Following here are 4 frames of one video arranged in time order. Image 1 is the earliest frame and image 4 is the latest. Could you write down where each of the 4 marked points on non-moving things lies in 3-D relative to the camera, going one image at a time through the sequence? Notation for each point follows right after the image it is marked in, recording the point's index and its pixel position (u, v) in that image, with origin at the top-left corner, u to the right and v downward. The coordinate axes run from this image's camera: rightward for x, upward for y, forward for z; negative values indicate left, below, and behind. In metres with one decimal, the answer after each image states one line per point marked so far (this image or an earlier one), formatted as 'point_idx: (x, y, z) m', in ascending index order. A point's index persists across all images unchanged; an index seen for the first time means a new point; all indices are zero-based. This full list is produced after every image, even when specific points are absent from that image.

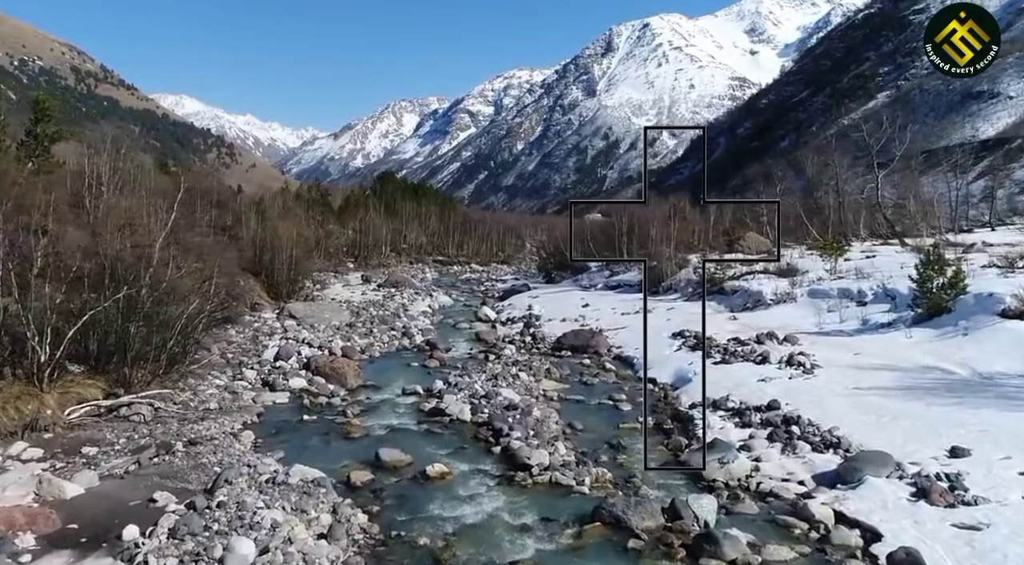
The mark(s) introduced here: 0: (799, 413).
0: (+3.7, -1.7, +11.4) m
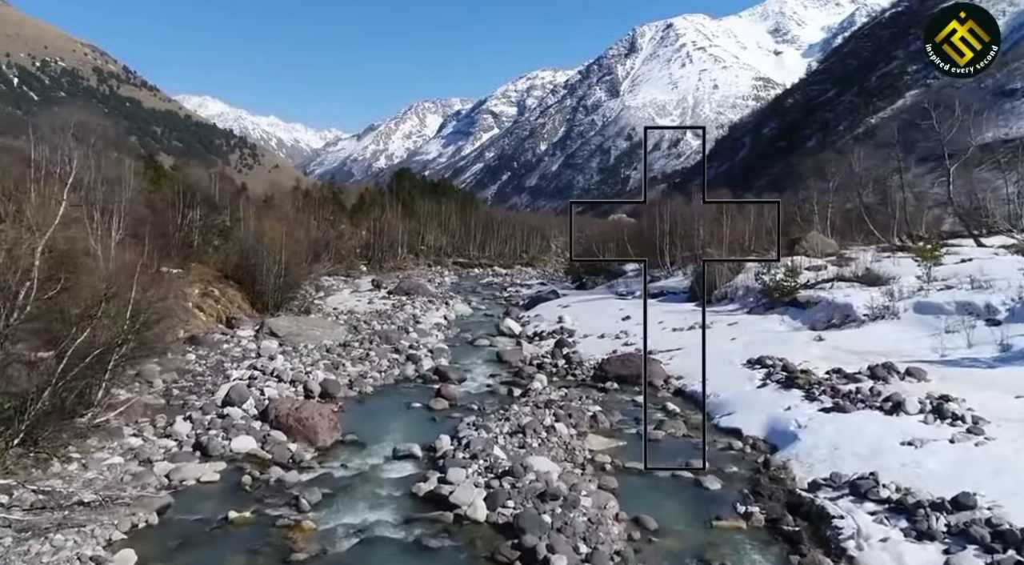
0: (+4.1, -1.9, +7.2) m
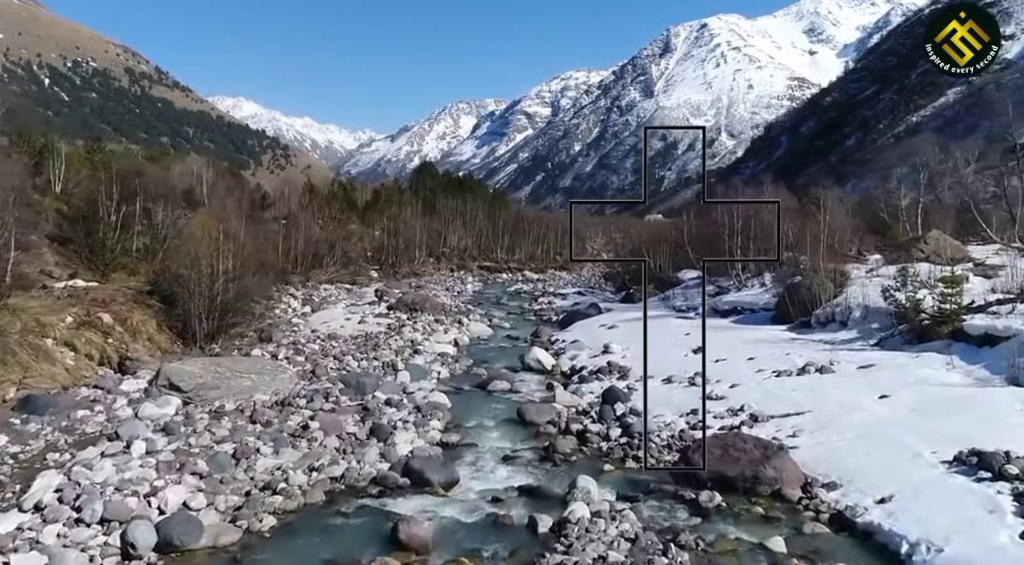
0: (+4.0, -2.3, +0.6) m
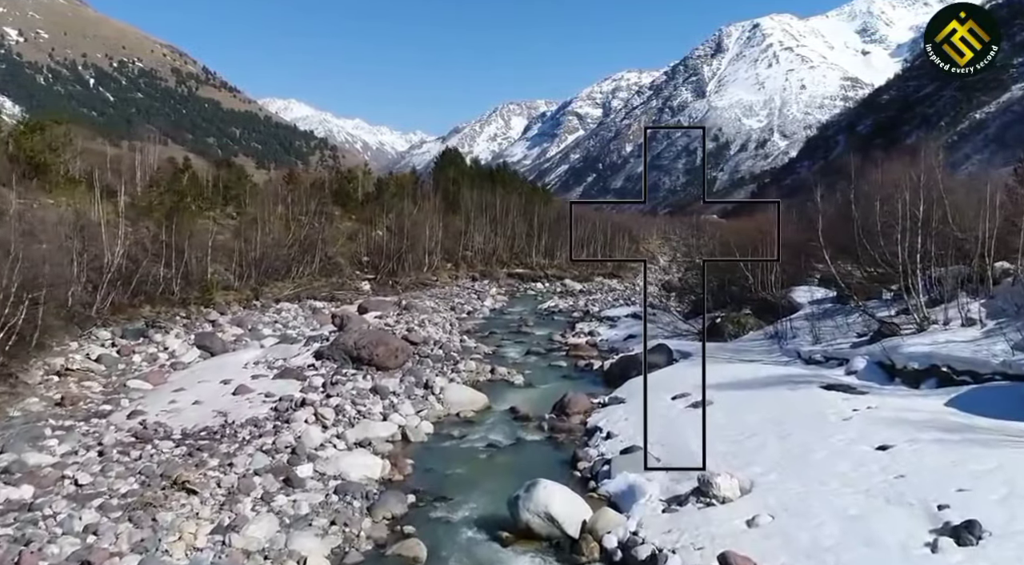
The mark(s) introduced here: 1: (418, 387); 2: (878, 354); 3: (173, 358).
0: (+2.7, -2.8, -10.3) m
1: (-1.5, -1.7, +13.6) m
2: (+5.6, -1.1, +13.3) m
3: (-5.9, -1.2, +15.7) m
